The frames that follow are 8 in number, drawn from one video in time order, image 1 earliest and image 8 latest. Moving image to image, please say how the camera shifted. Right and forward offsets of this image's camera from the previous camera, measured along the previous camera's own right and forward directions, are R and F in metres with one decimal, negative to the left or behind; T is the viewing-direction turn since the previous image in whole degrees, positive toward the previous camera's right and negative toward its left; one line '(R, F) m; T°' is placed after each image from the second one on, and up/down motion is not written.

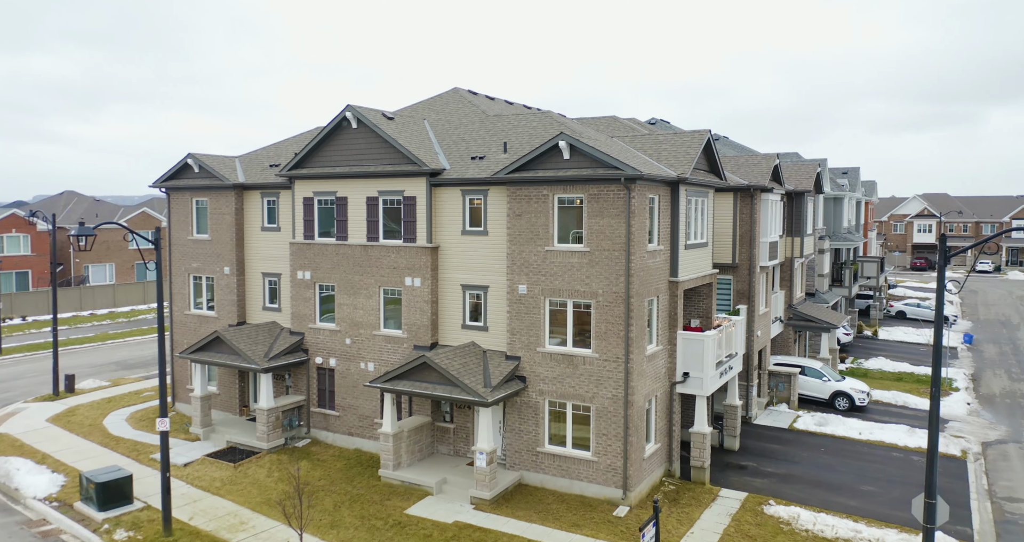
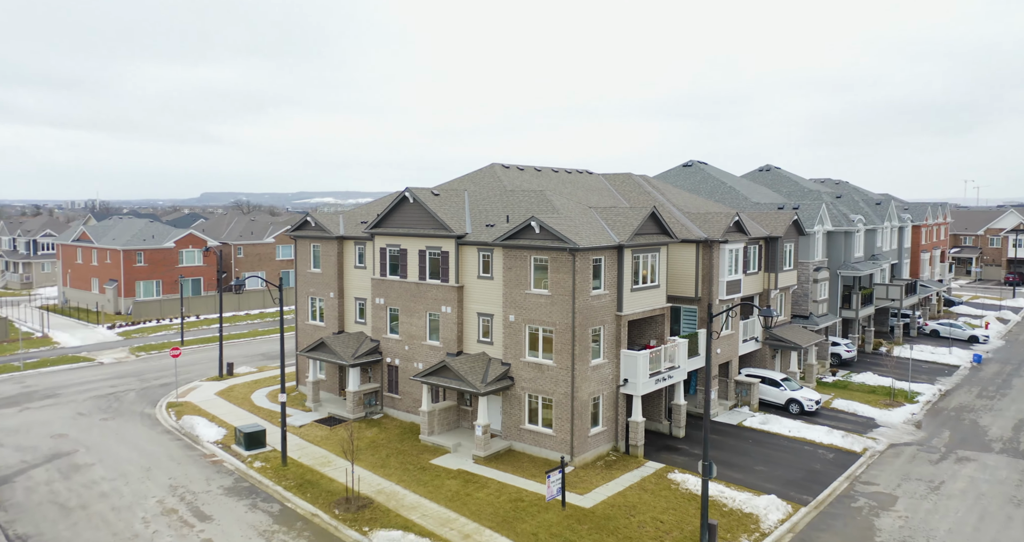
(+4.4, -7.1) m; -10°
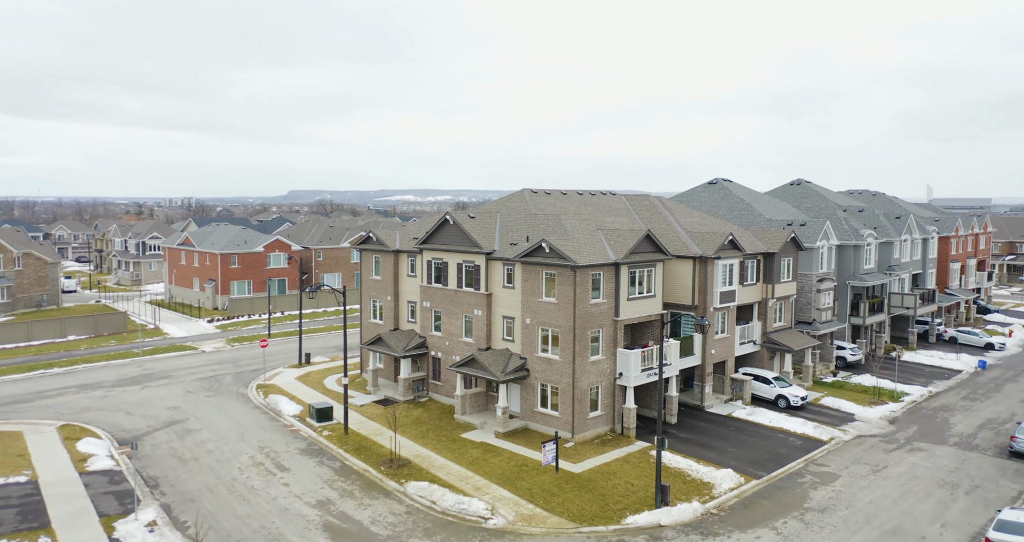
(+2.4, -5.0) m; -6°
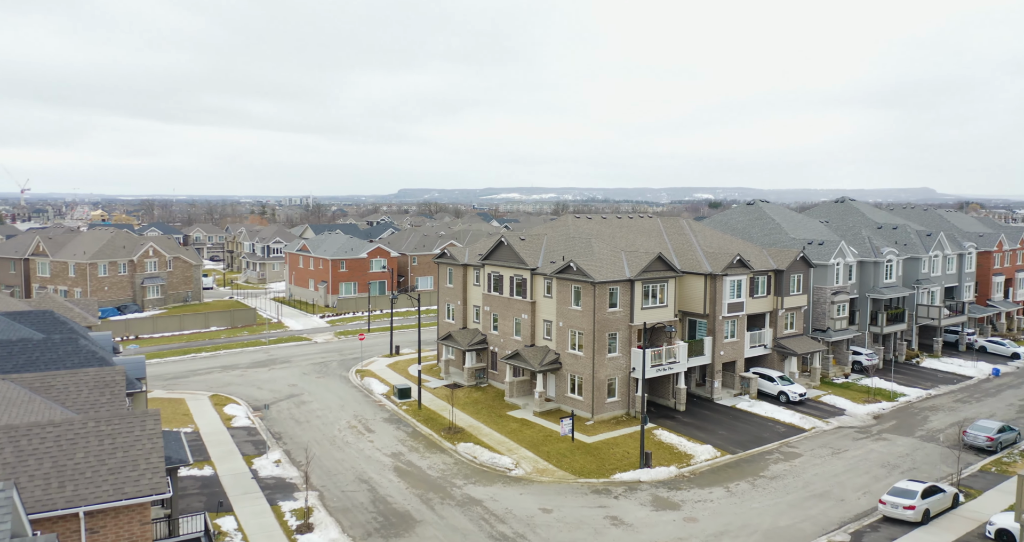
(+3.3, -7.2) m; -8°
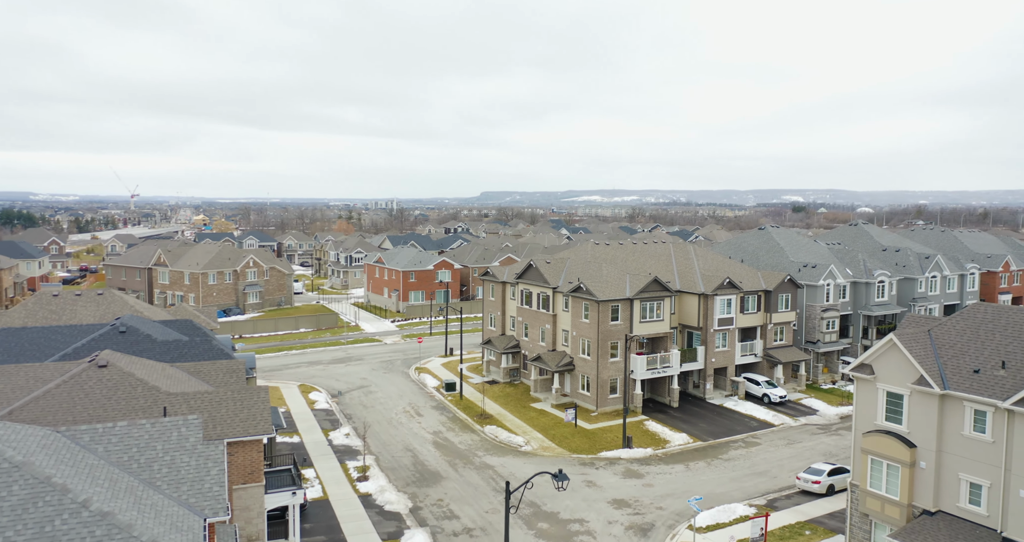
(+3.5, -8.1) m; -7°
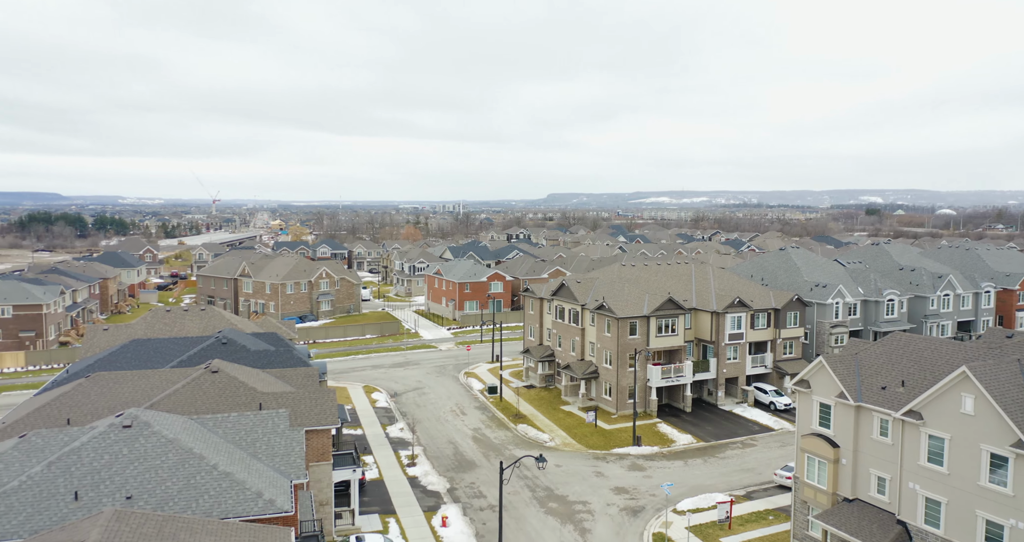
(+2.4, -6.4) m; -5°
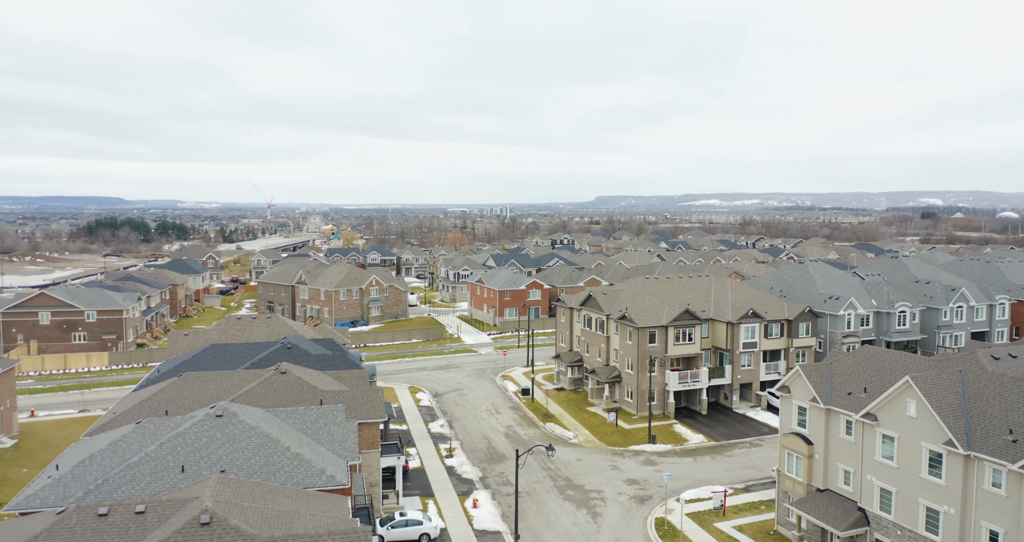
(+1.3, -5.0) m; -4°
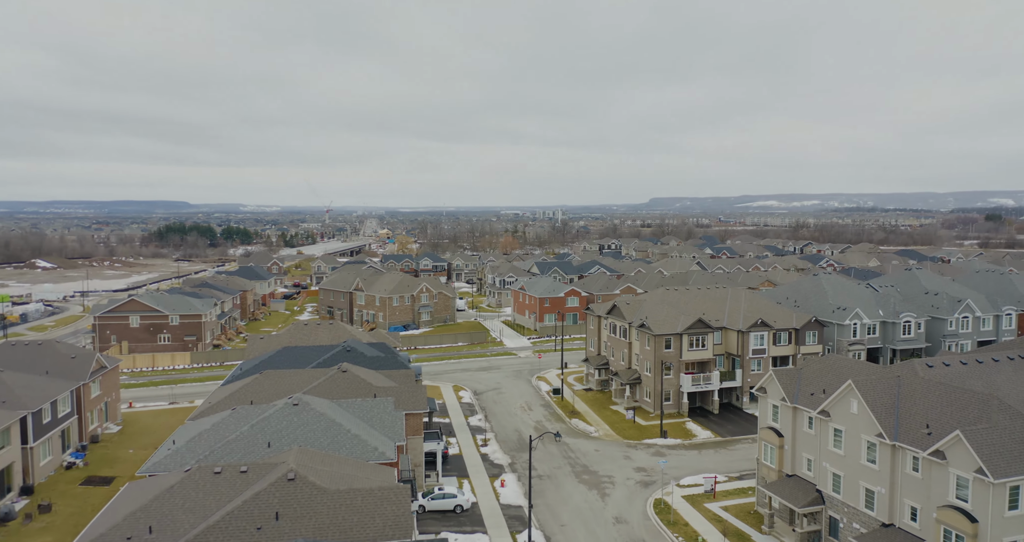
(+1.9, -6.7) m; -4°
